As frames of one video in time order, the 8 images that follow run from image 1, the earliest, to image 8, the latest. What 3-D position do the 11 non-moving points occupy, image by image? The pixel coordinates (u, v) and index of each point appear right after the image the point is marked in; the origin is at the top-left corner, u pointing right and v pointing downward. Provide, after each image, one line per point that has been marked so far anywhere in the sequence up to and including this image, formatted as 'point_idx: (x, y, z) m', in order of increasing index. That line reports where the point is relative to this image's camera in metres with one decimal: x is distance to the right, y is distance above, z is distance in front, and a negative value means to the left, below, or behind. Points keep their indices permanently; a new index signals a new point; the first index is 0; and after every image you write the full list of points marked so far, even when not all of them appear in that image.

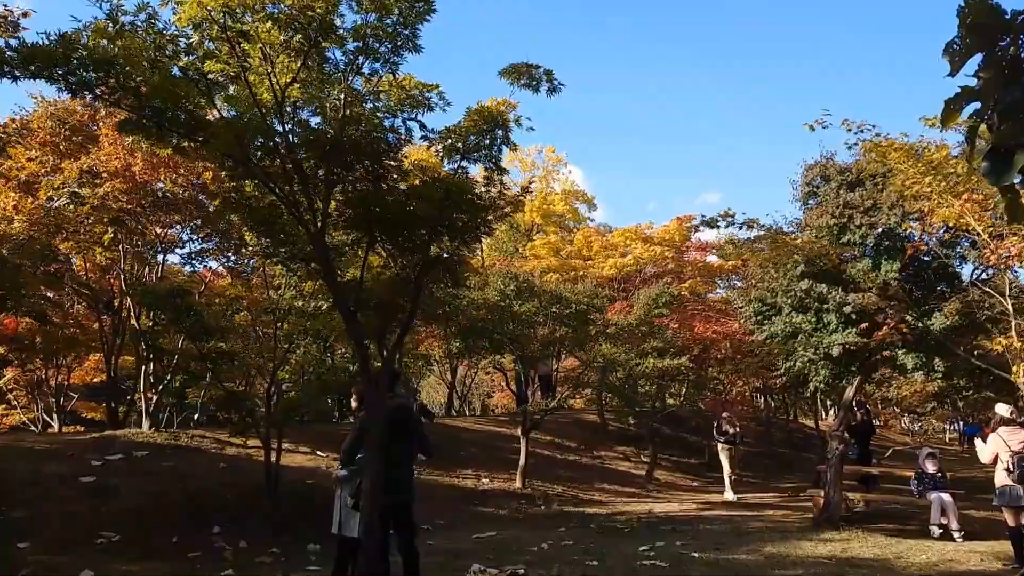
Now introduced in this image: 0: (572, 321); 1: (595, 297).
0: (+1.2, -0.7, +13.7) m
1: (+1.7, -0.2, +14.2) m
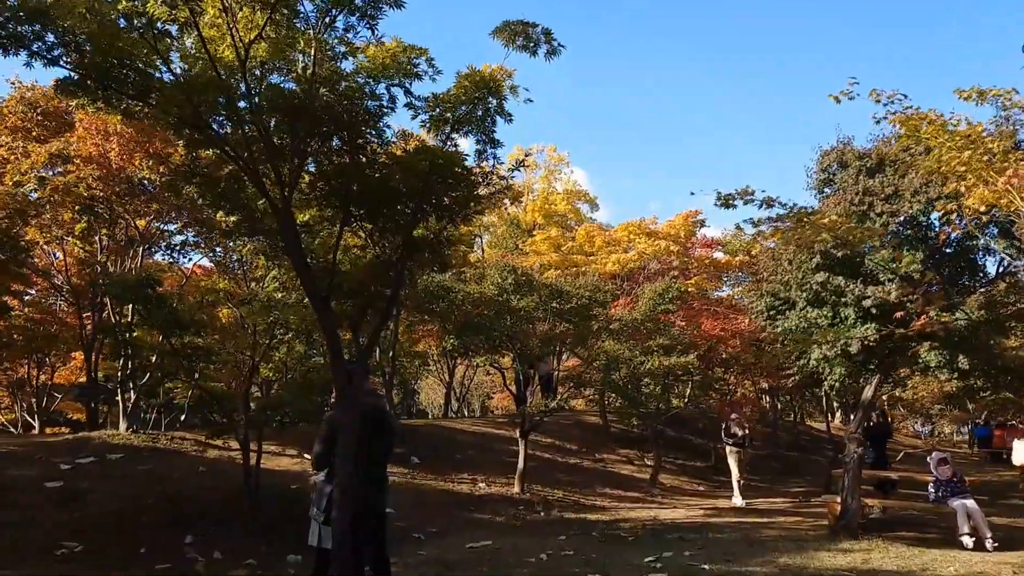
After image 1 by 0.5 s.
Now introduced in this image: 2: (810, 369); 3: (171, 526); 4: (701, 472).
0: (+1.2, -0.6, +13.0) m
1: (+1.7, -0.1, +13.5) m
2: (+5.7, -1.5, +13.2) m
3: (-4.6, -3.2, +9.3) m
4: (+5.3, -5.2, +19.6) m
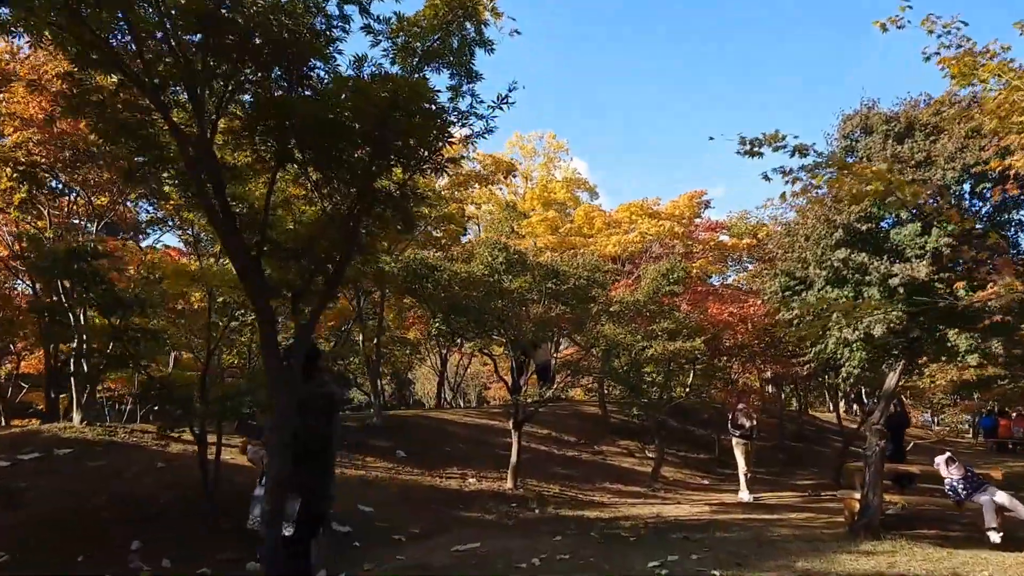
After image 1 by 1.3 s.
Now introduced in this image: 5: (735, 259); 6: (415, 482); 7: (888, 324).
0: (+1.0, -0.2, +11.9) m
1: (+1.5, +0.3, +12.4) m
2: (+5.6, -1.2, +12.2) m
3: (-4.8, -2.9, +8.3) m
4: (+5.2, -4.8, +18.7) m
5: (+6.0, +0.8, +18.7) m
6: (-1.7, -3.4, +12.2) m
7: (+5.4, -0.5, +10.0) m
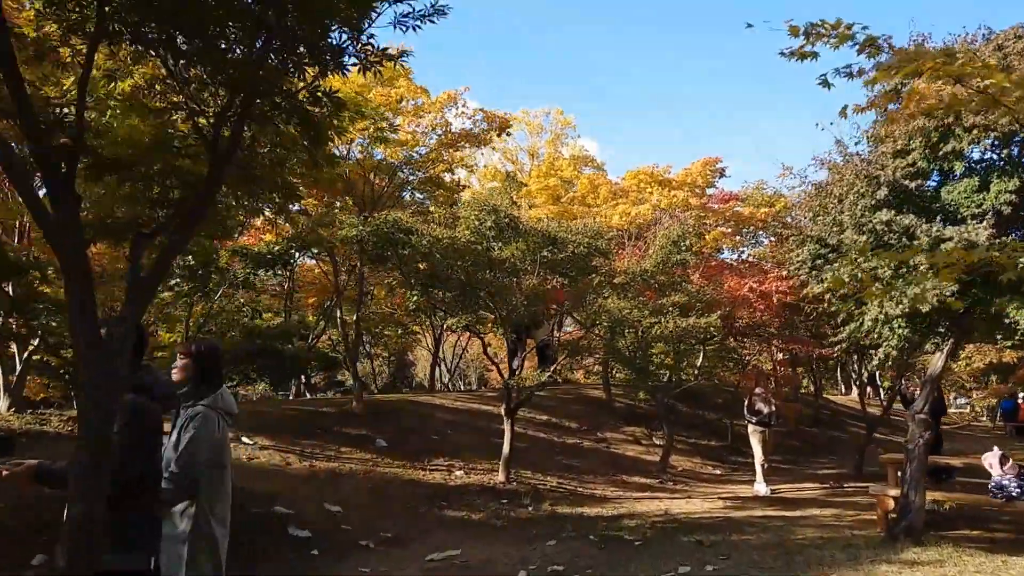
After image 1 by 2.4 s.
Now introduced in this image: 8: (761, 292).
0: (+0.9, +0.3, +10.5) m
1: (+1.4, +0.8, +11.0) m
2: (+5.4, -0.7, +10.8) m
3: (-4.9, -2.5, +7.0) m
4: (+5.1, -4.1, +17.3) m
5: (+5.9, +1.4, +17.2) m
6: (-1.9, -3.0, +10.9) m
7: (+5.3, -0.1, +8.5) m
8: (+5.0, -0.1, +13.8) m
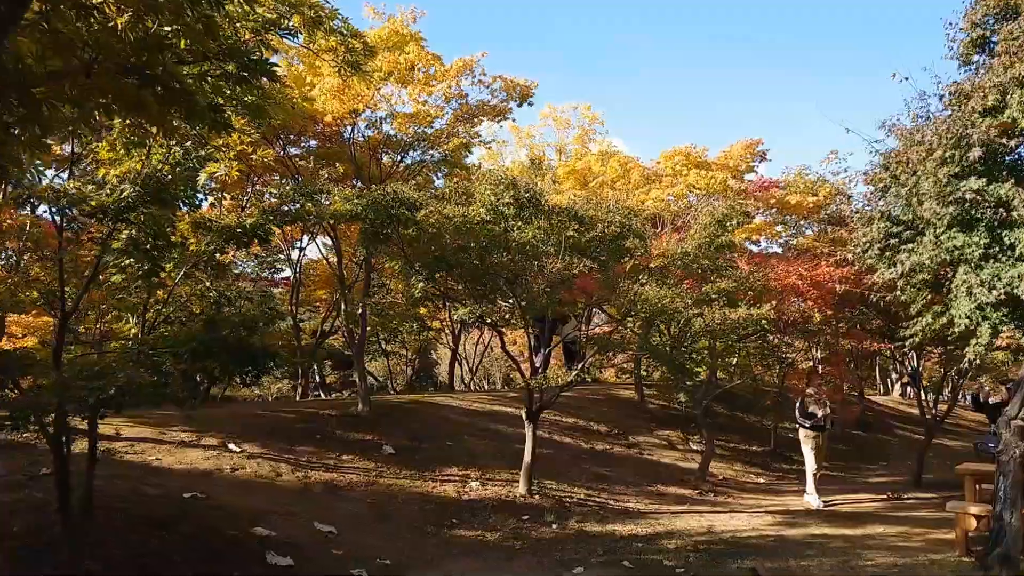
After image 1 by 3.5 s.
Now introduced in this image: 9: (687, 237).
0: (+1.2, +0.5, +9.1) m
1: (+1.7, +1.0, +9.6) m
2: (+5.7, -0.5, +9.2) m
3: (-4.8, -2.4, +5.9) m
4: (+5.7, -3.9, +15.8) m
5: (+6.5, +1.6, +15.6) m
6: (-1.6, -2.8, +9.6) m
7: (+5.5, +0.1, +7.0) m
8: (+5.4, +0.1, +12.2) m
9: (+2.7, +0.8, +10.8) m
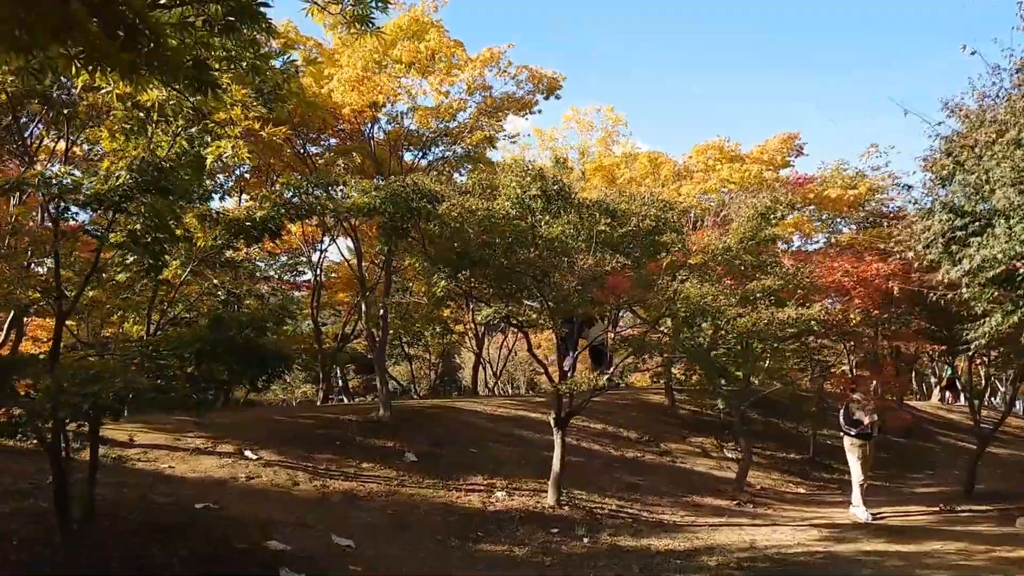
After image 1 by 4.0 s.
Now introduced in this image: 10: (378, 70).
0: (+1.5, +0.5, +8.5) m
1: (+2.1, +1.0, +9.0) m
2: (+6.1, -0.5, +8.5) m
3: (-4.5, -2.3, +5.5) m
4: (+6.2, -3.9, +15.0) m
5: (+7.0, +1.6, +14.9) m
6: (-1.2, -2.8, +9.1) m
7: (+5.8, +0.1, +6.3) m
8: (+5.8, +0.2, +11.5) m
9: (+3.1, +0.8, +10.2) m
10: (-2.0, +3.3, +10.4) m
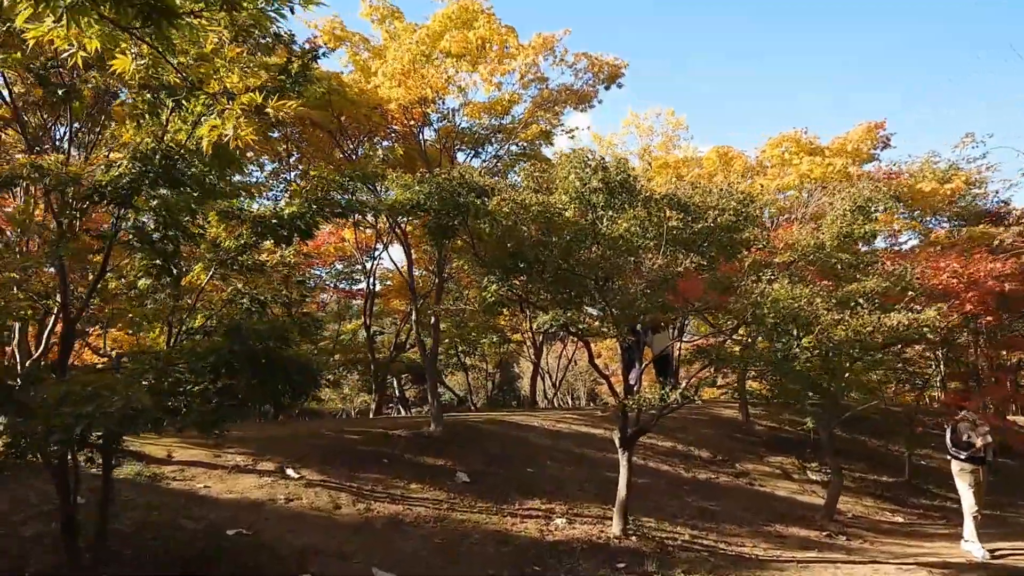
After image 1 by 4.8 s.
0: (+2.2, +0.4, +7.5) m
1: (+2.7, +1.0, +7.9) m
2: (+6.7, -0.5, +7.1) m
3: (-4.1, -2.4, +5.0) m
4: (+7.5, -4.0, +13.5) m
5: (+8.2, +1.5, +13.4) m
6: (-0.5, -2.8, +8.3) m
7: (+6.2, +0.2, +4.9) m
8: (+6.7, +0.1, +10.1) m
9: (+3.9, +0.7, +9.1) m
10: (-1.2, +3.2, +9.7) m
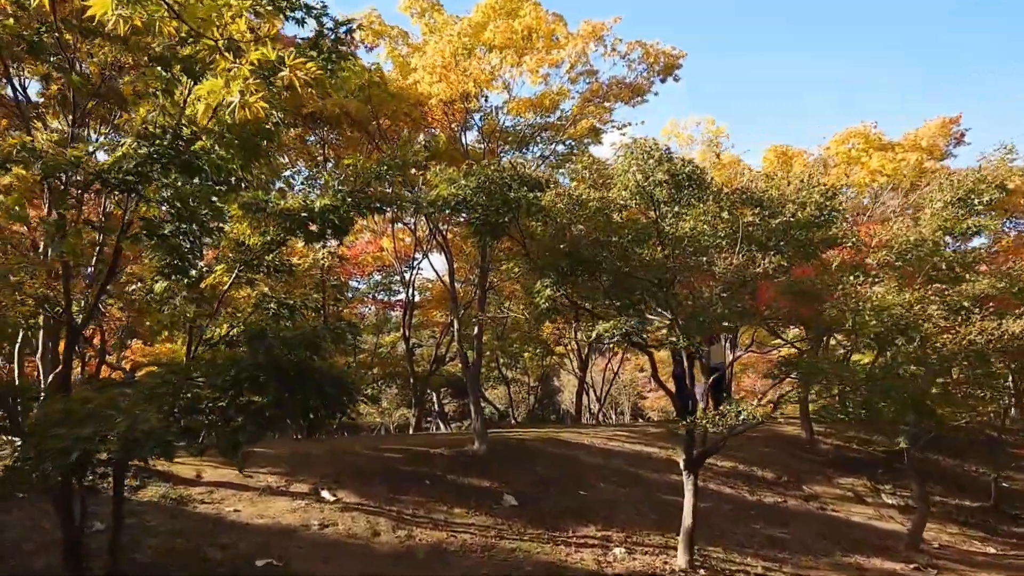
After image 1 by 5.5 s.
0: (+2.7, +0.4, +6.7) m
1: (+3.3, +0.9, +7.1) m
2: (+7.2, -0.5, +6.0) m
3: (-3.7, -2.4, +4.4) m
4: (+8.3, -4.1, +12.3) m
5: (+9.0, +1.4, +12.2) m
6: (+0.1, -2.9, +7.5) m
7: (+6.6, +0.2, +3.8) m
8: (+7.4, +0.1, +9.0) m
9: (+4.5, +0.7, +8.1) m
10: (-0.6, +3.1, +9.1) m
